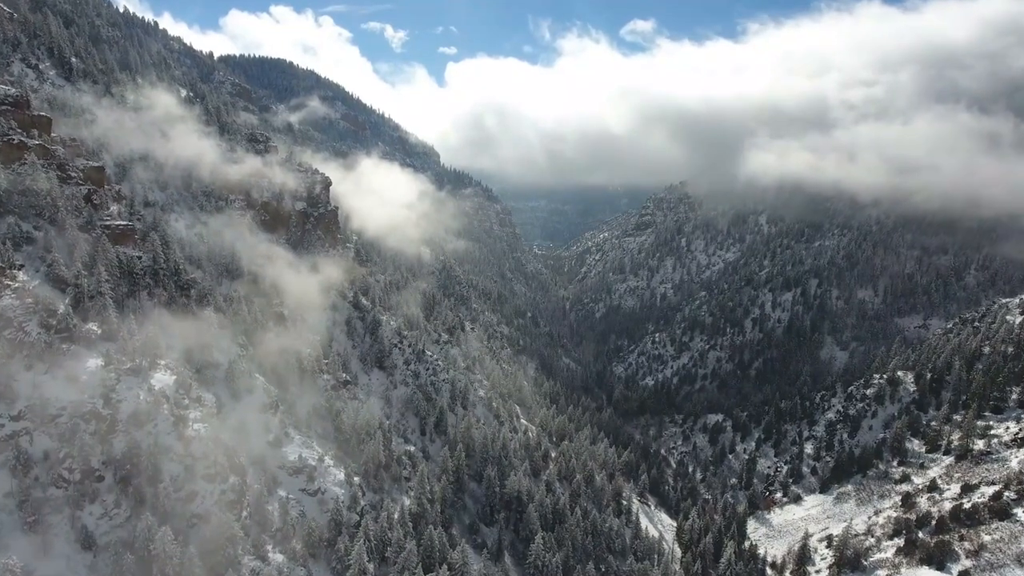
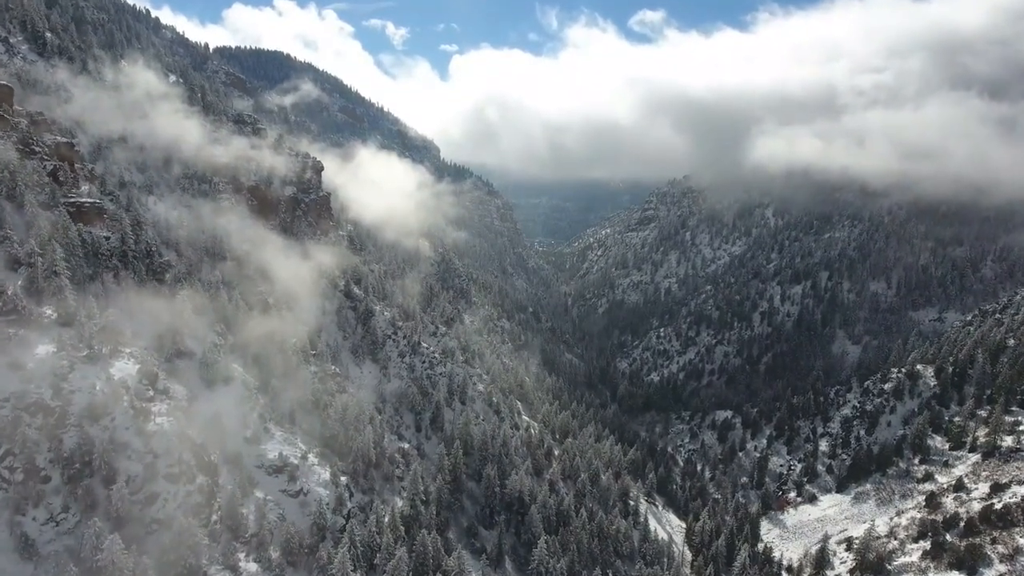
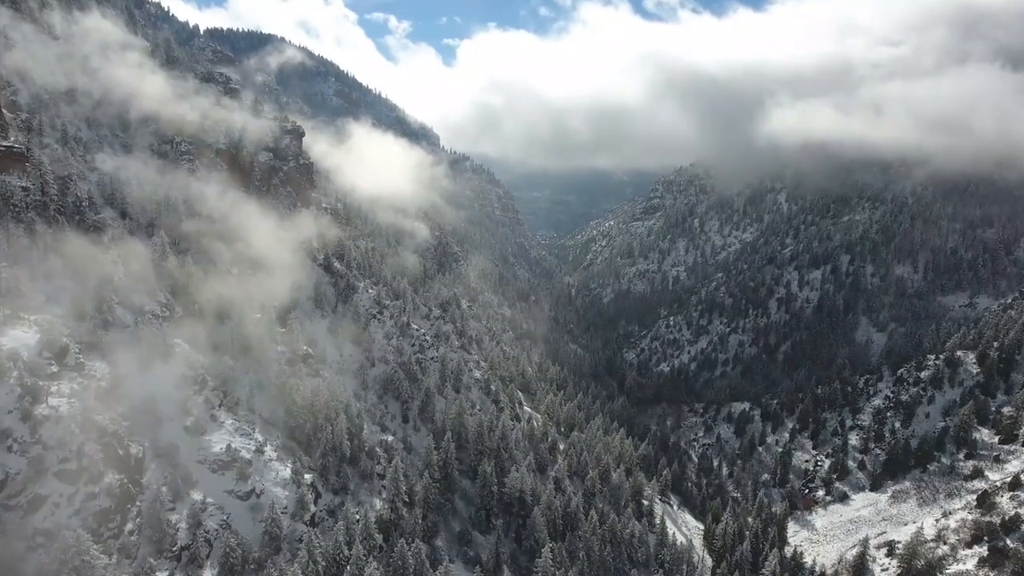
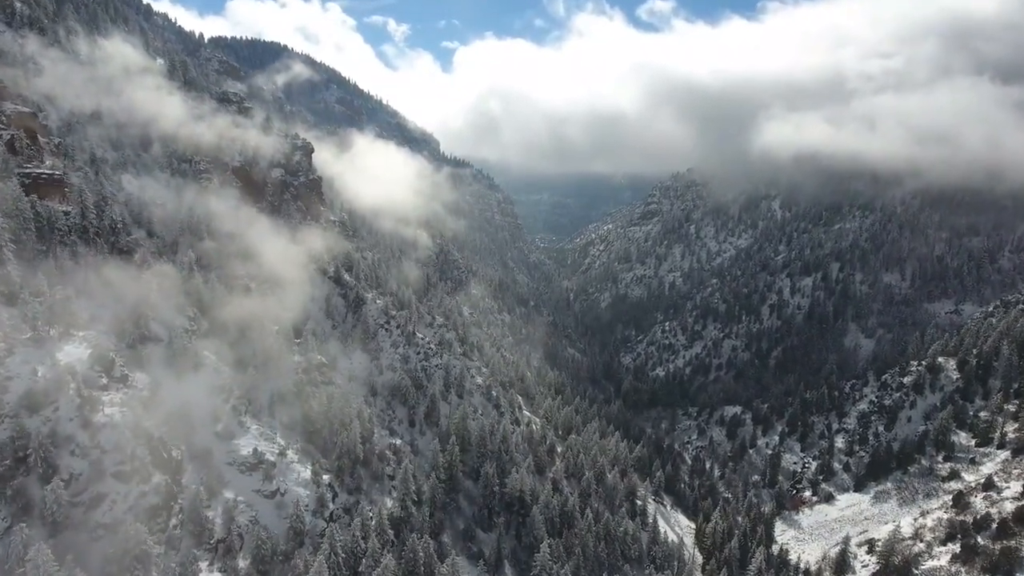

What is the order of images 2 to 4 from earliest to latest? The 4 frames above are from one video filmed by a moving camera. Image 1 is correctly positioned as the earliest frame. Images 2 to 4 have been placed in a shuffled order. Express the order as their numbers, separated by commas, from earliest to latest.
2, 4, 3
